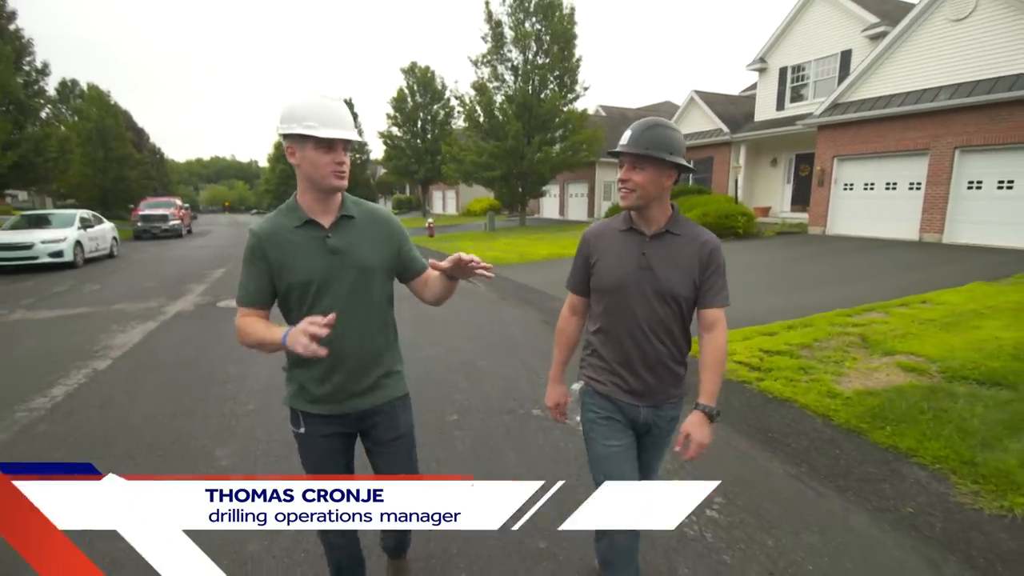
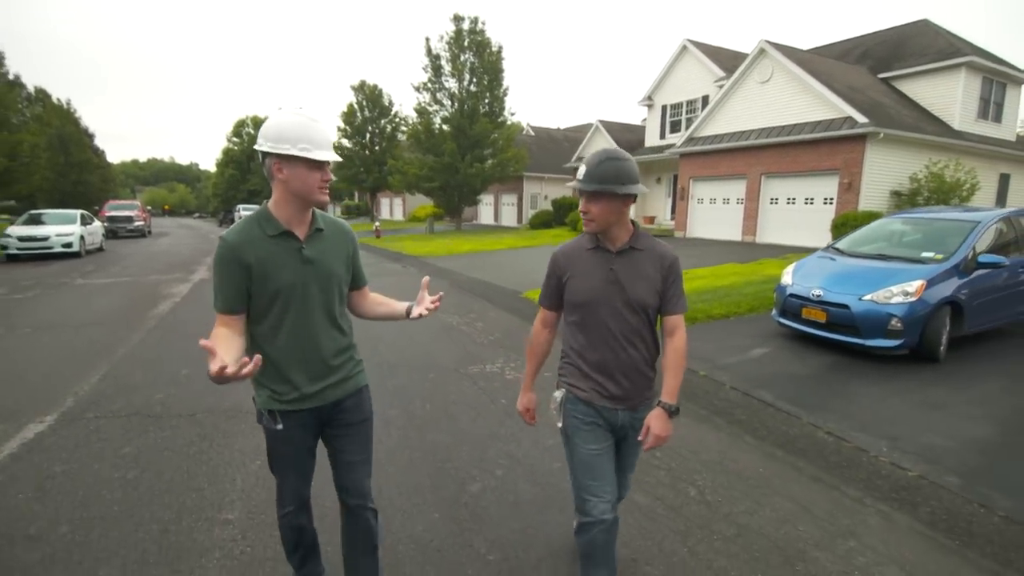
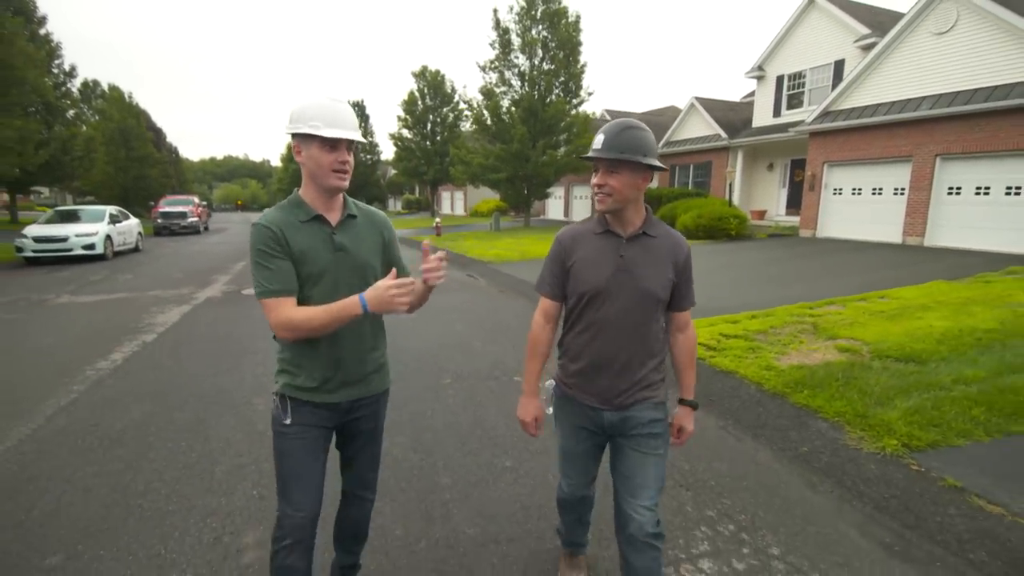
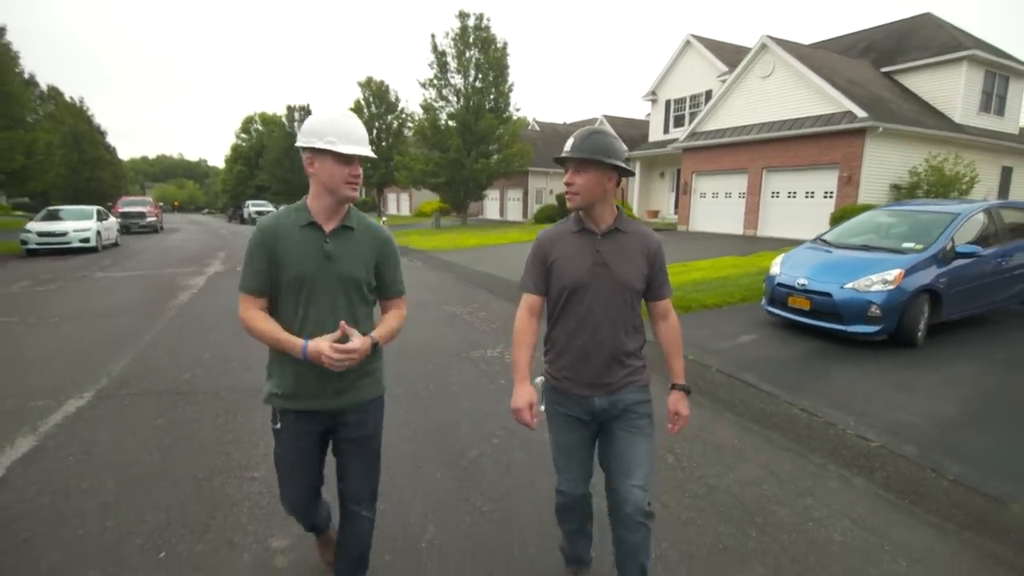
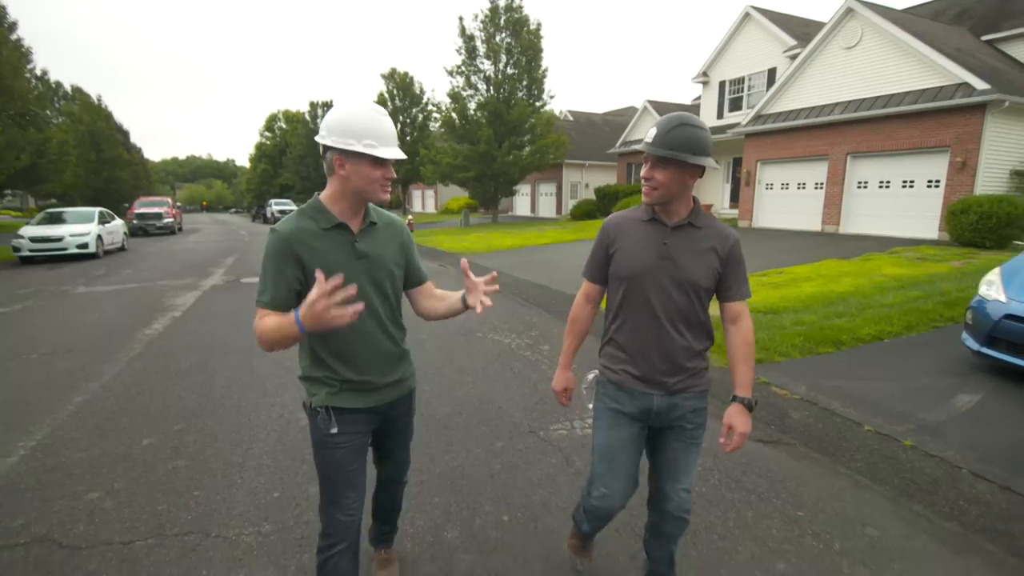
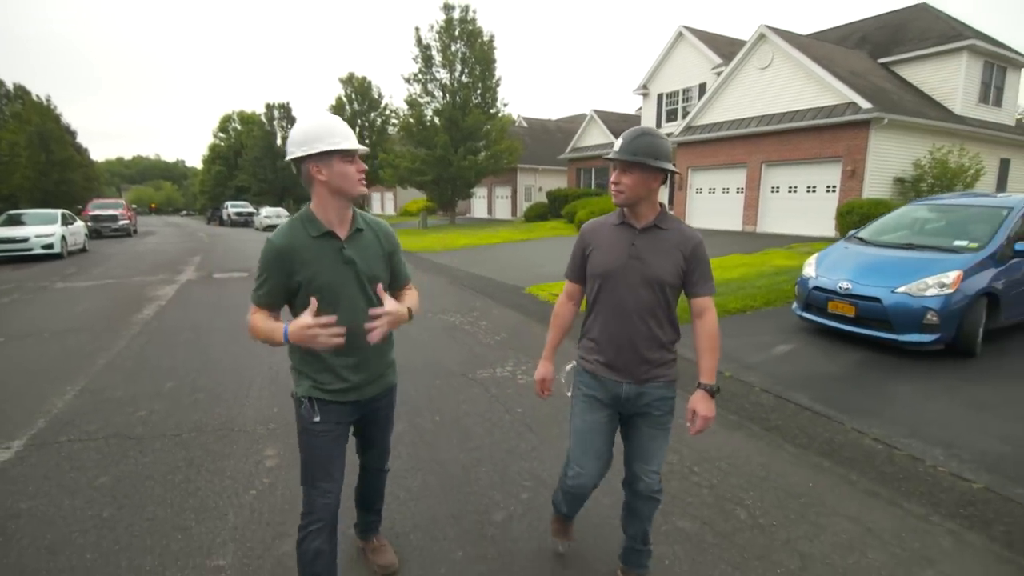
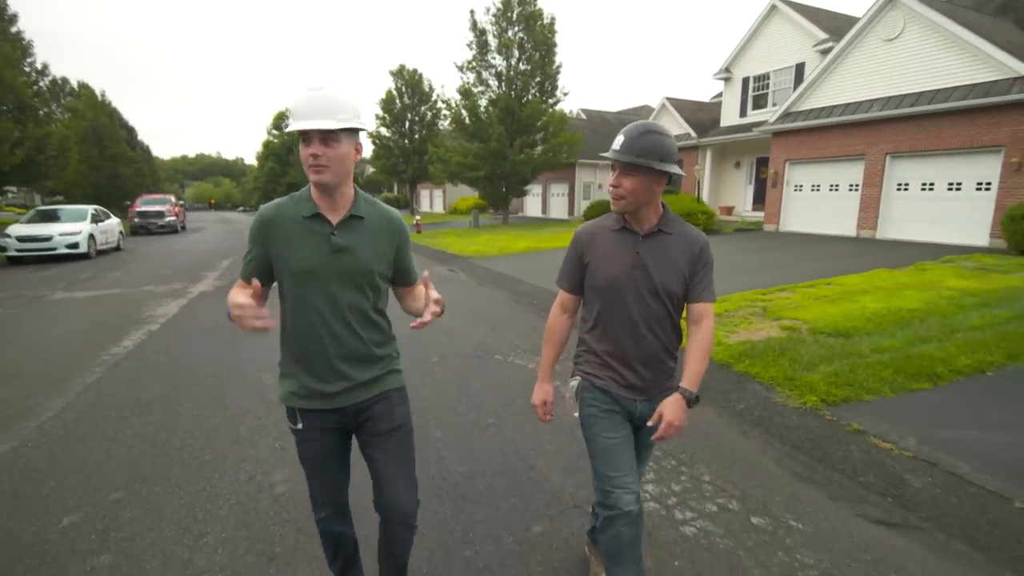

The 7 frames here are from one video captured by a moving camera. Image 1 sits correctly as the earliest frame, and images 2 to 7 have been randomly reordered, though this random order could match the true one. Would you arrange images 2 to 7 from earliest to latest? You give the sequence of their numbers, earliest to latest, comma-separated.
3, 7, 5, 6, 2, 4
